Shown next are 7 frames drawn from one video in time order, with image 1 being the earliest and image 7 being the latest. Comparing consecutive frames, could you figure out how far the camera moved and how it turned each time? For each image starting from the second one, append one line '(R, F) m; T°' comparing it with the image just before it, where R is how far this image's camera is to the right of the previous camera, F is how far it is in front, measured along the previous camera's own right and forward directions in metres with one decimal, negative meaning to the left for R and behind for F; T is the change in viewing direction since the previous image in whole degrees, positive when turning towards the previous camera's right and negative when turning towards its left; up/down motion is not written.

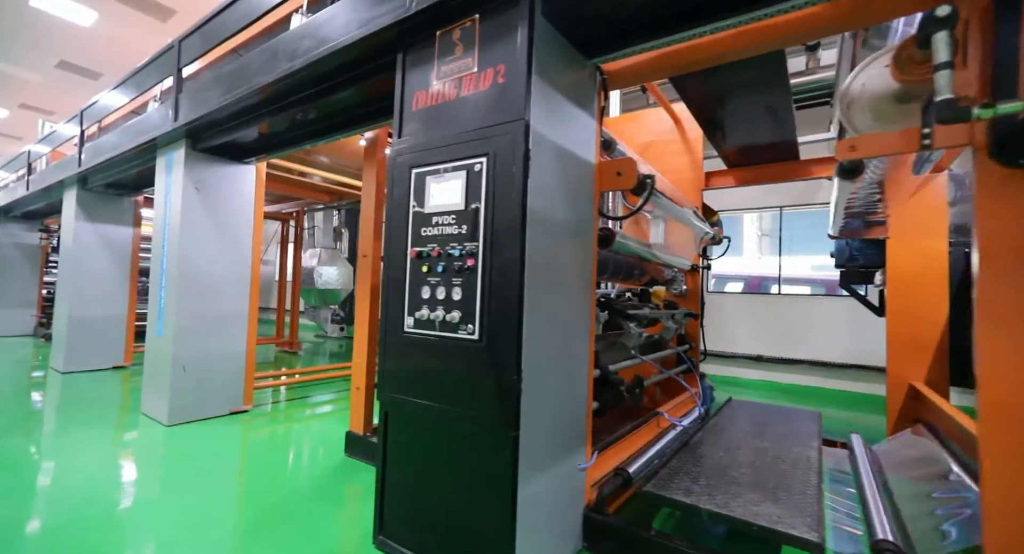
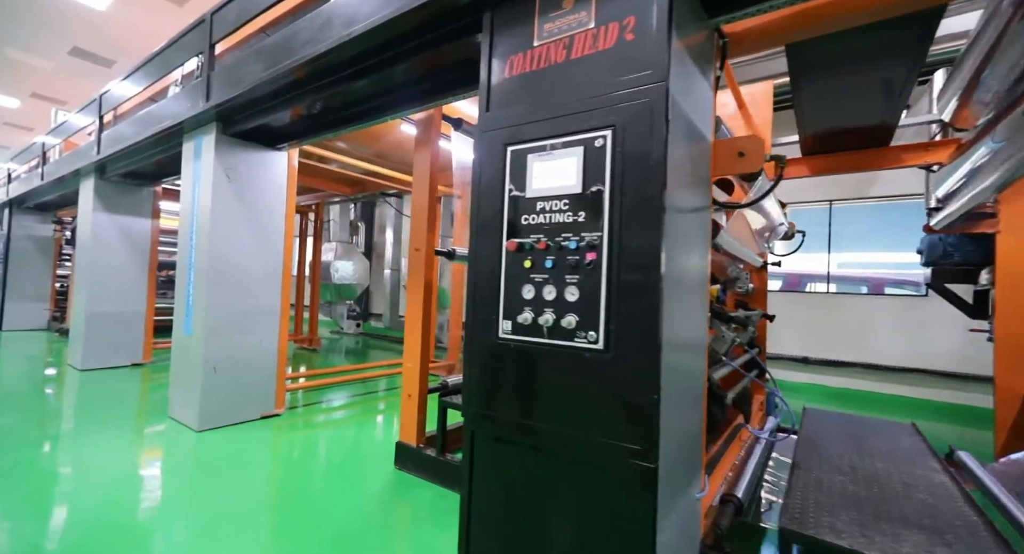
(-0.3, +0.2) m; -1°
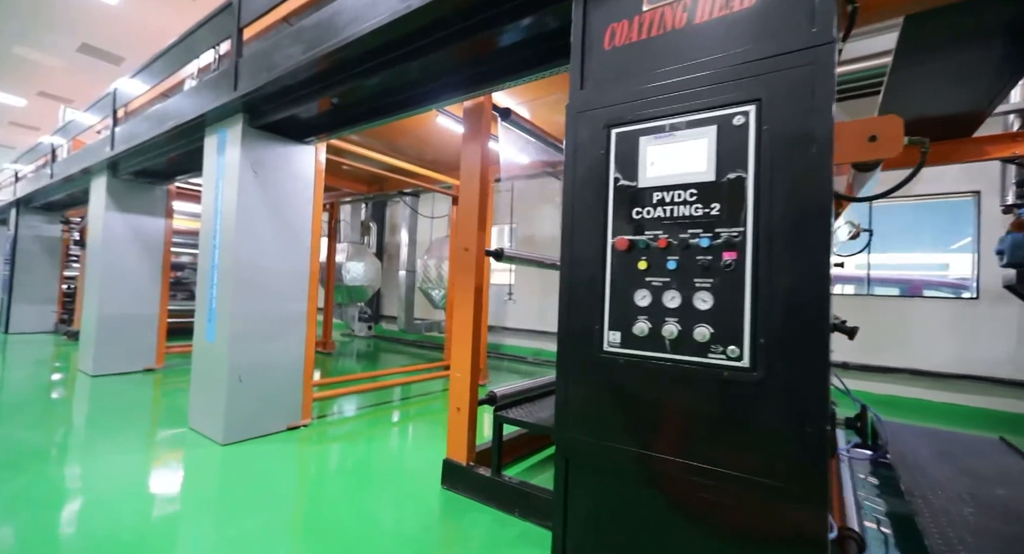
(-0.2, +0.2) m; 0°
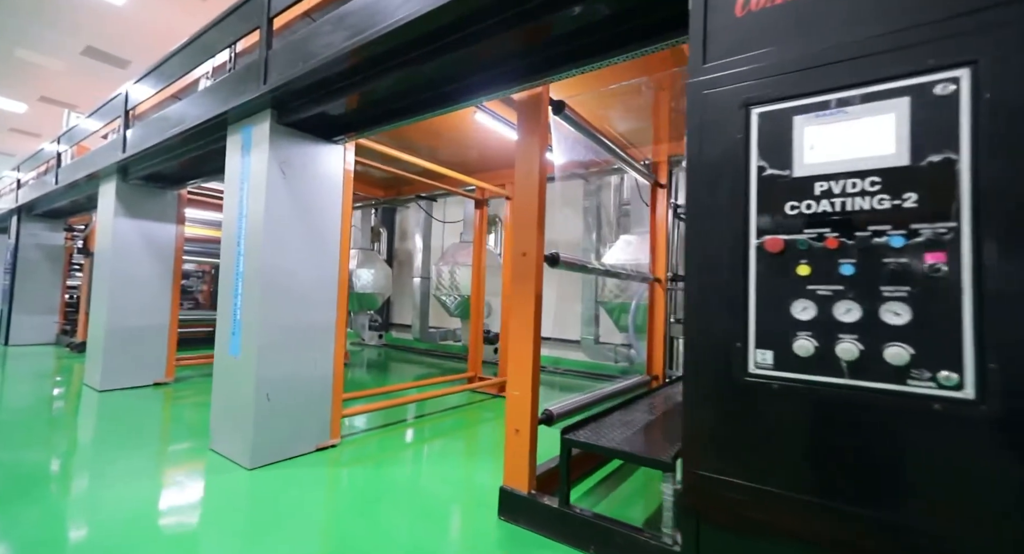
(-0.2, +0.2) m; 0°
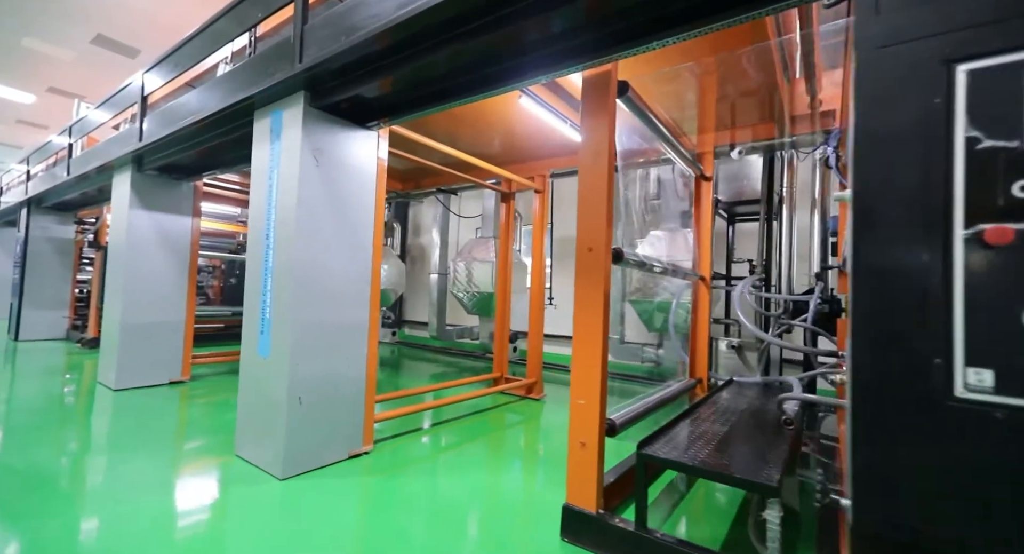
(-0.2, +0.2) m; 0°
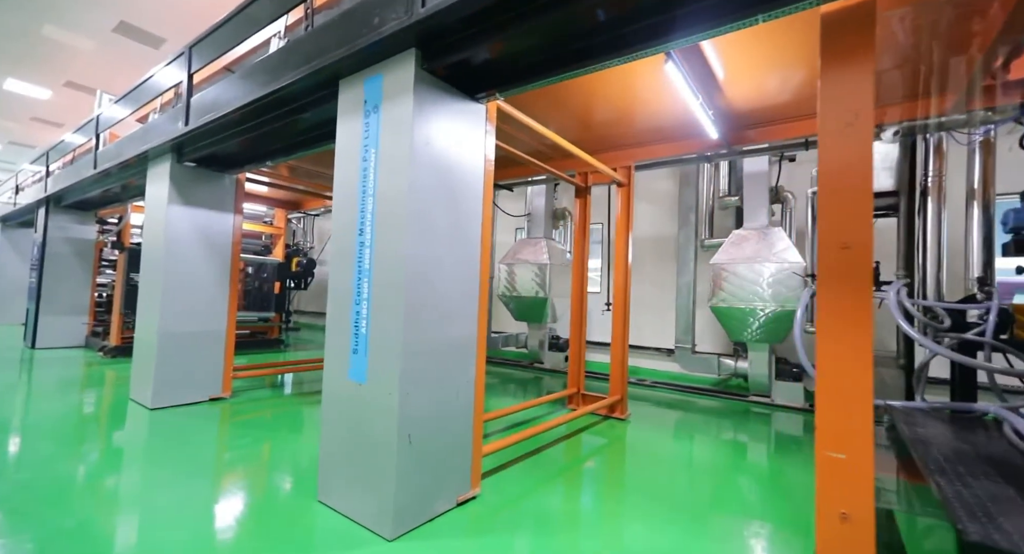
(-0.6, +0.4) m; 0°
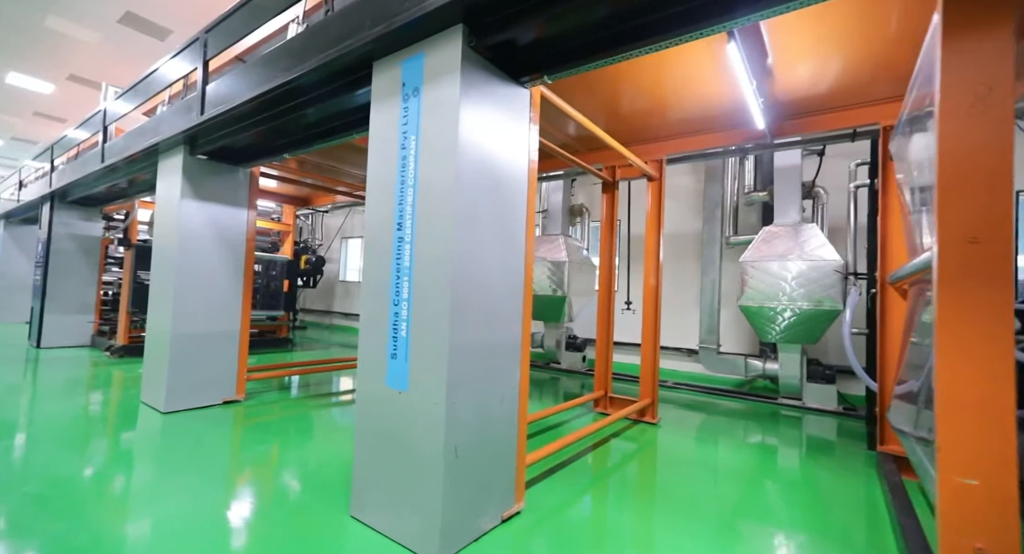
(-0.2, +0.1) m; 0°
